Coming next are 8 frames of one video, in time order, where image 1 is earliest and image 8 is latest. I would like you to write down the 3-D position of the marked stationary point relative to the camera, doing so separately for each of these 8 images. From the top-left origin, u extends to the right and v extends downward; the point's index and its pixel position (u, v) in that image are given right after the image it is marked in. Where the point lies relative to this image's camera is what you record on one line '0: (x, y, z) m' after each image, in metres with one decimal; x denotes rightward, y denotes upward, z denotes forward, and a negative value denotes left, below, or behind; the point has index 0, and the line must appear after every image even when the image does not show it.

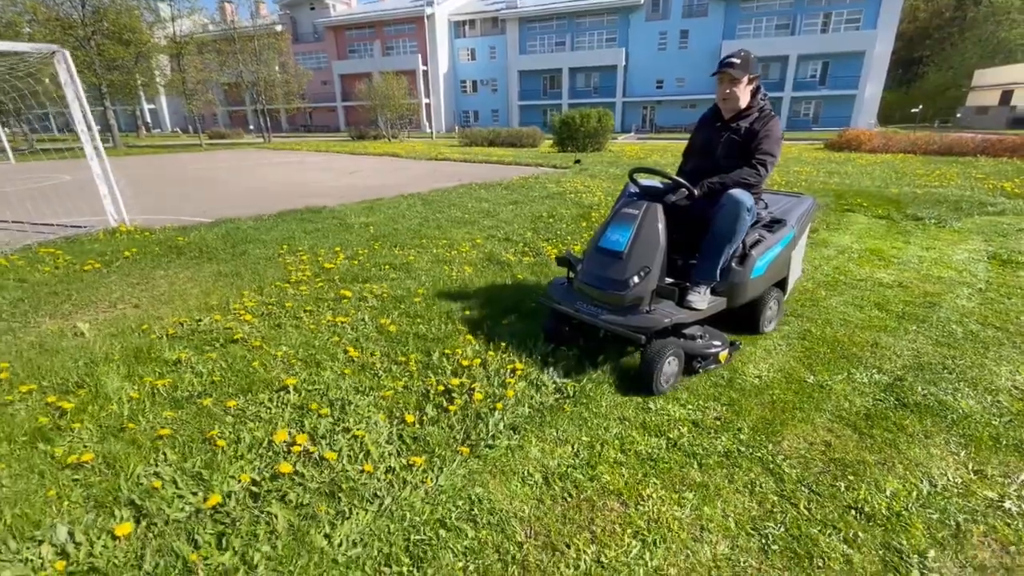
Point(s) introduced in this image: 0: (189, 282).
0: (-2.8, +0.1, +4.2) m
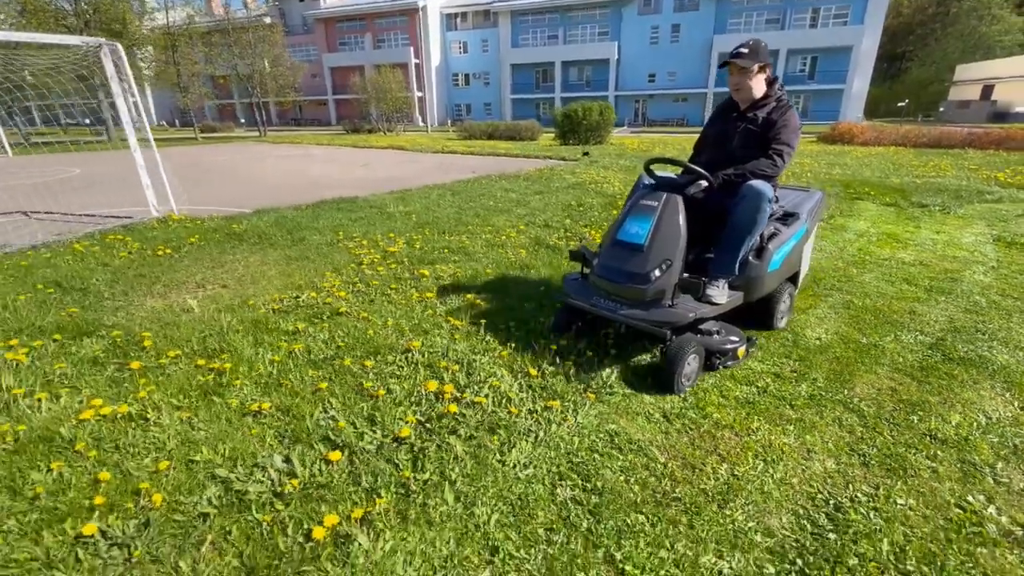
0: (-2.3, +0.2, +4.4) m
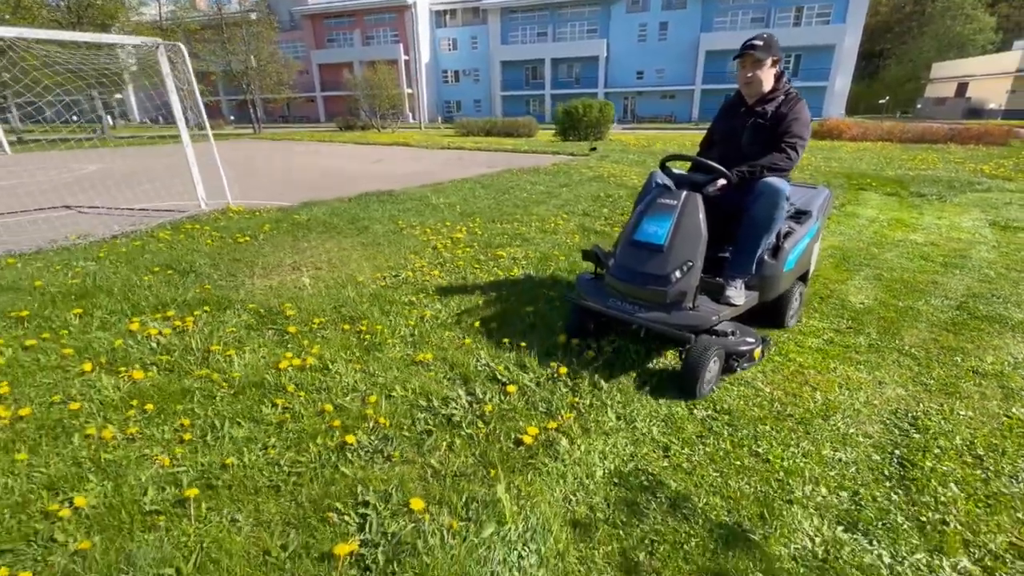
0: (-1.7, +0.4, +4.8) m
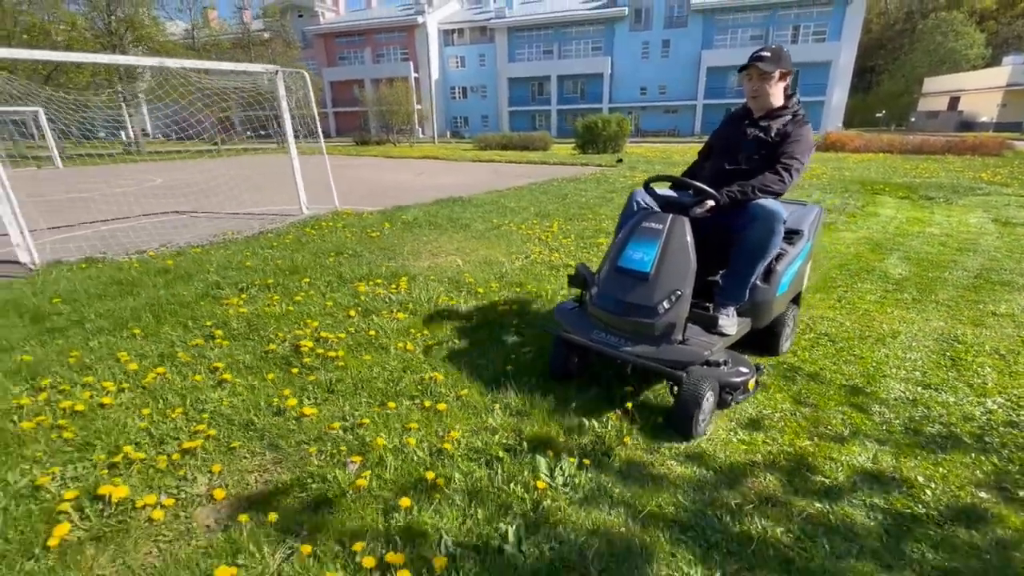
0: (-0.6, +0.6, +5.8) m
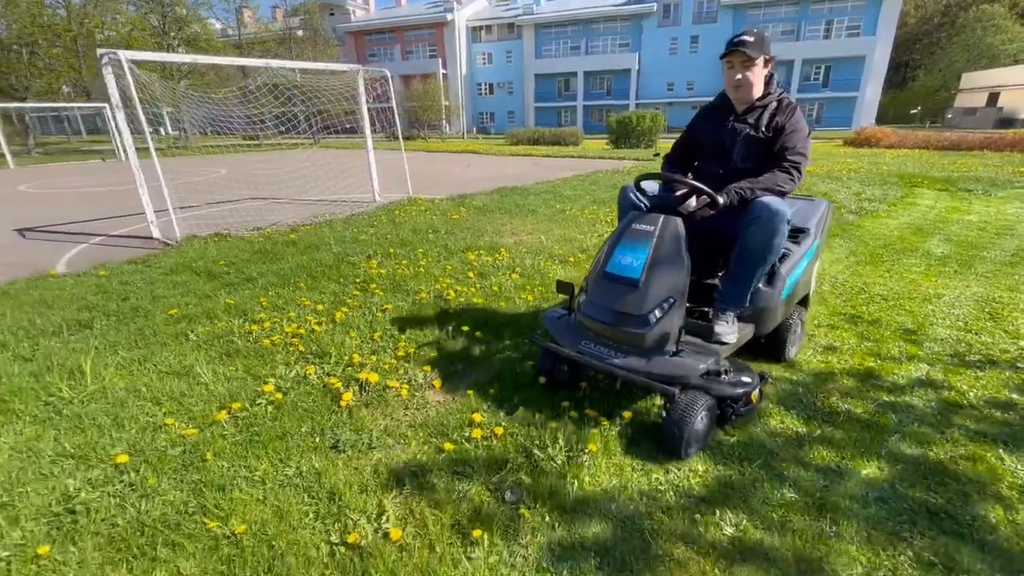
0: (+0.3, +0.9, +6.5) m
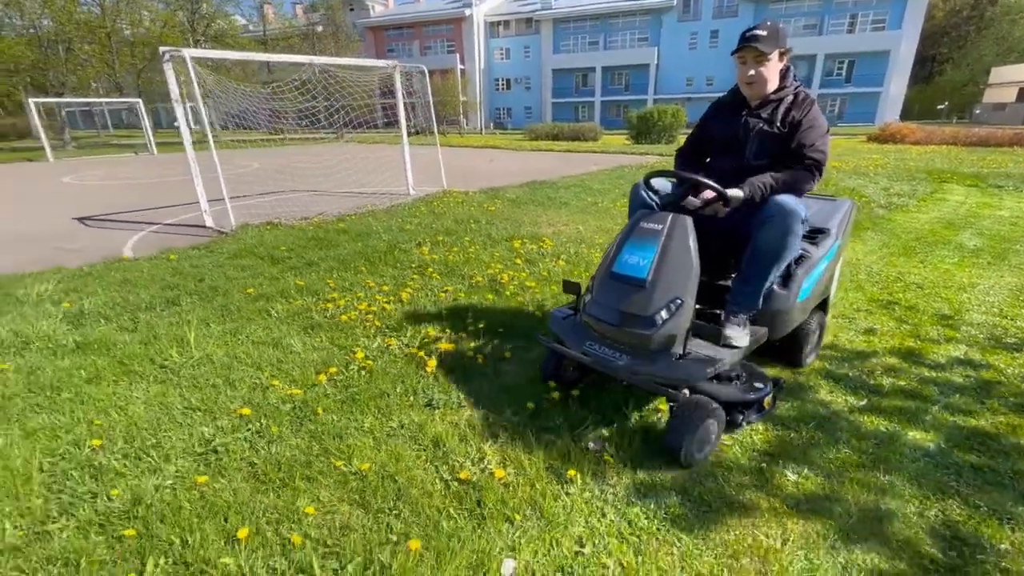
0: (+0.8, +1.0, +6.7) m
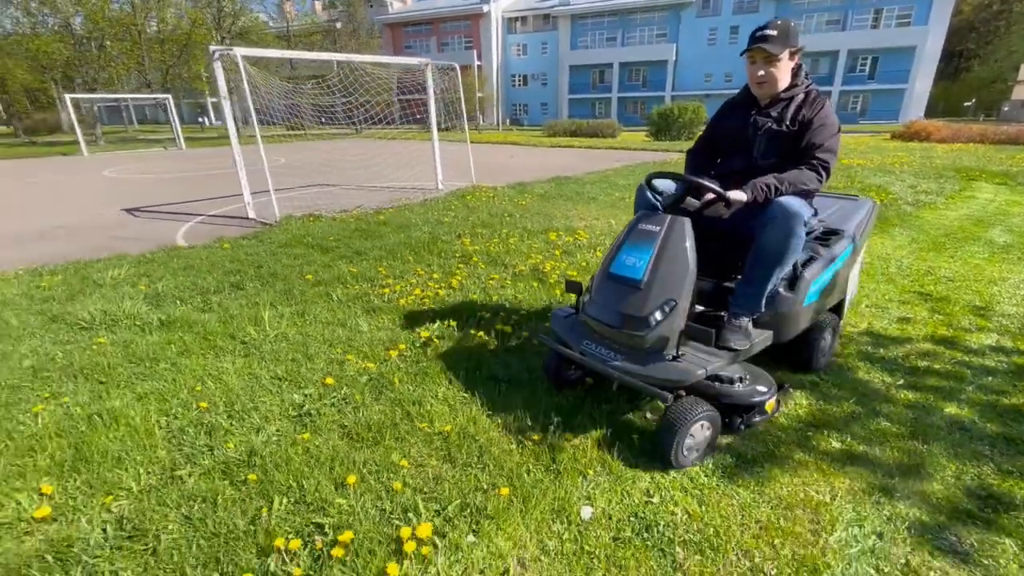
0: (+1.2, +1.1, +6.9) m
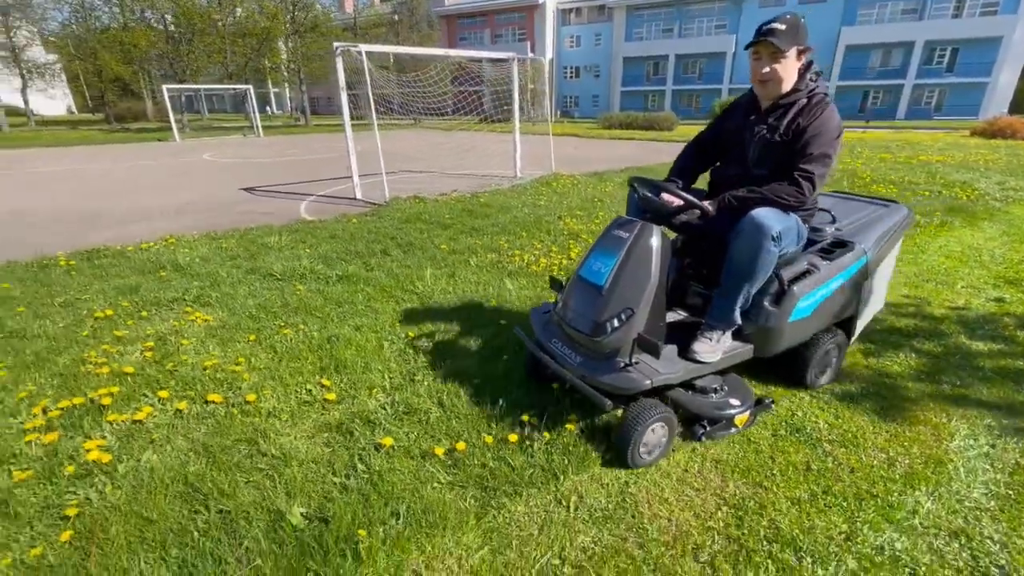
0: (+2.6, +1.4, +7.3) m
